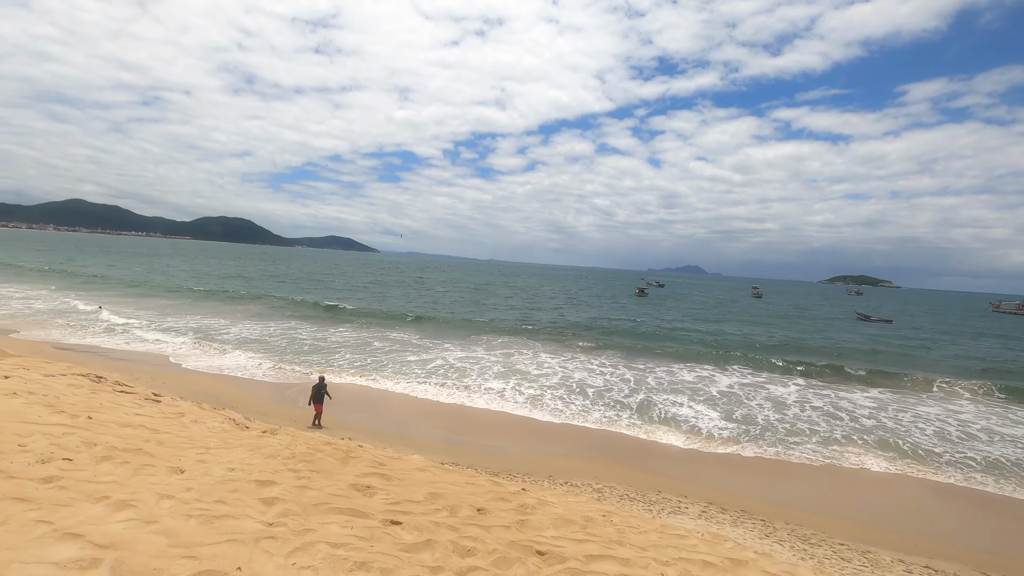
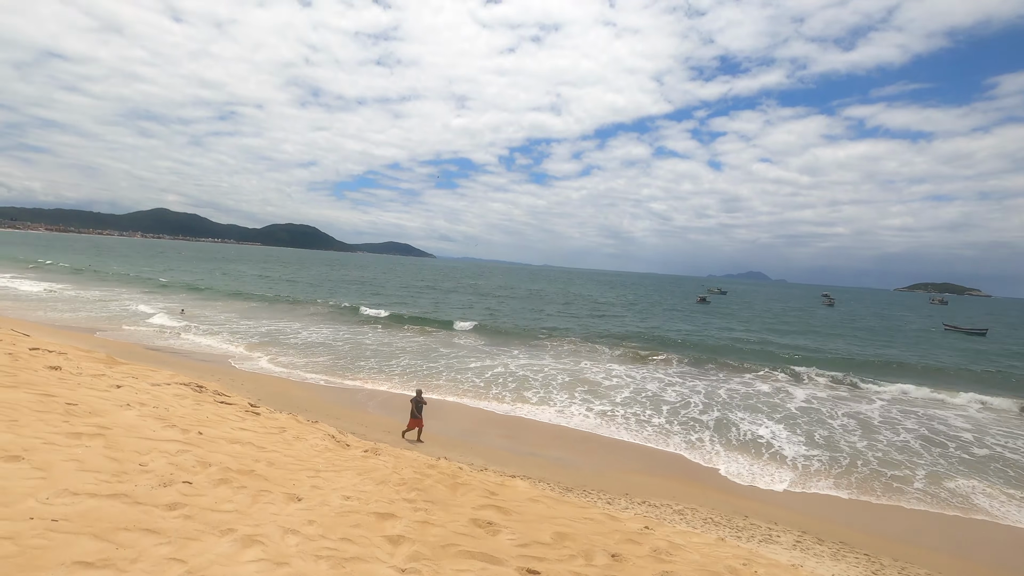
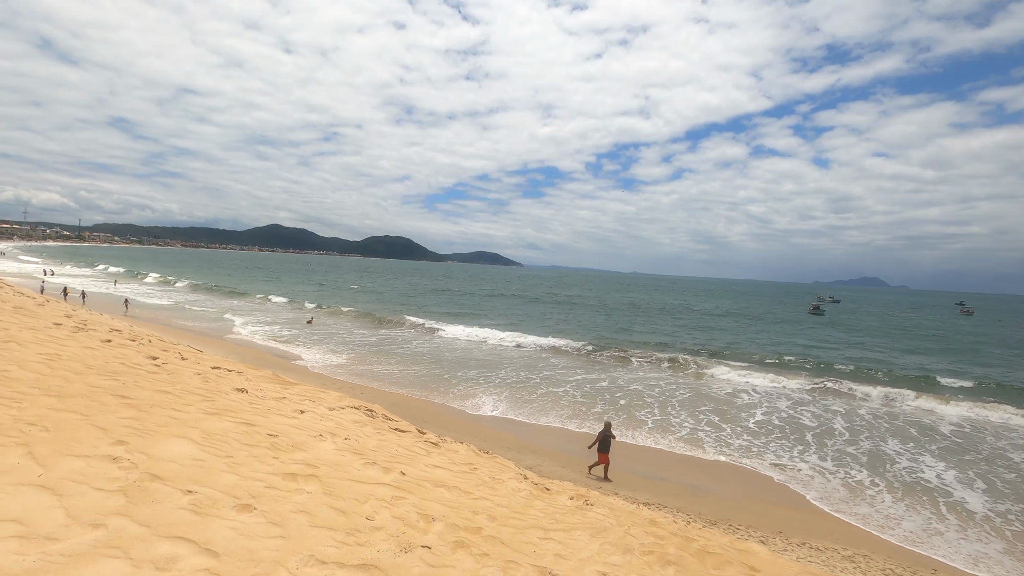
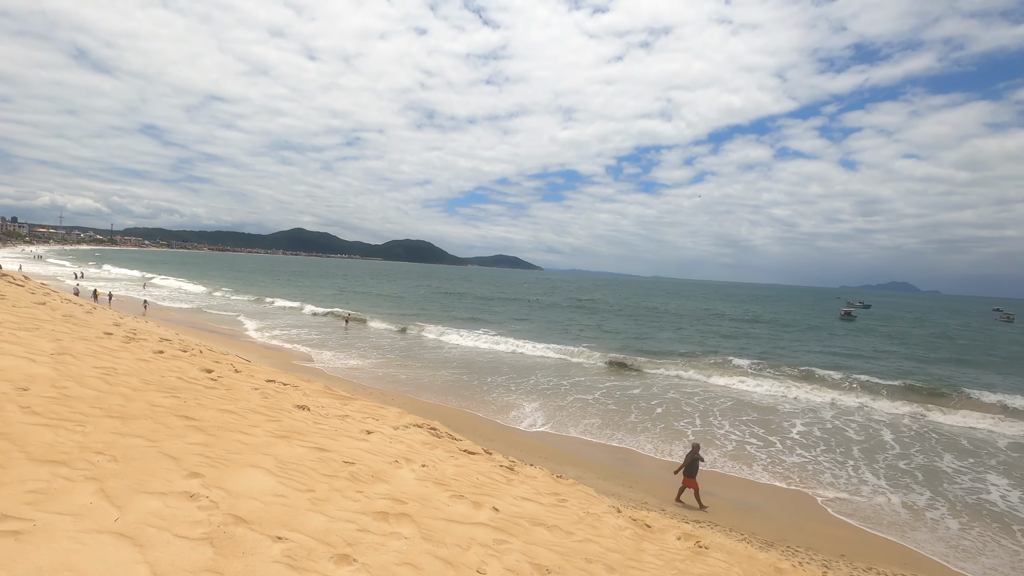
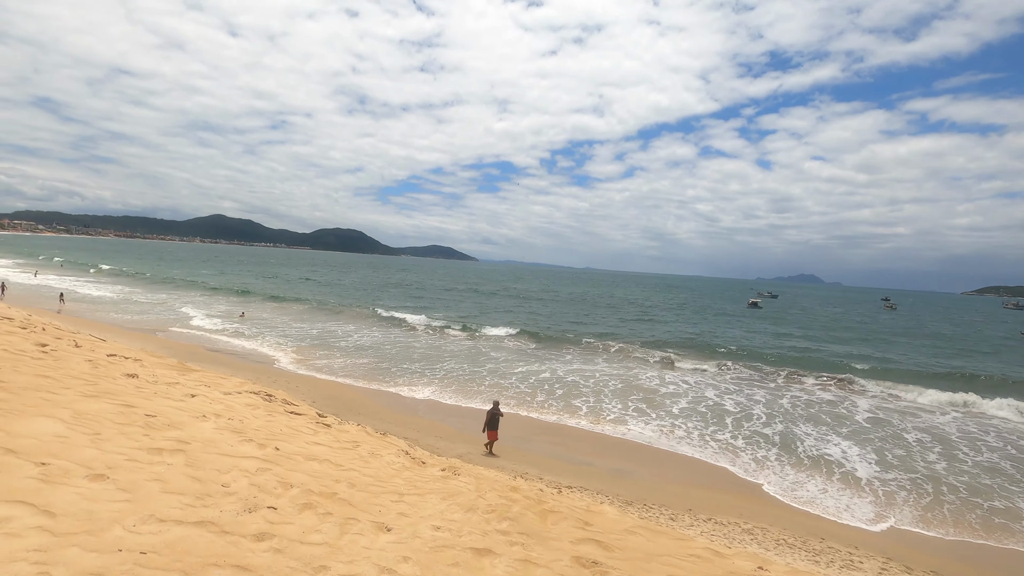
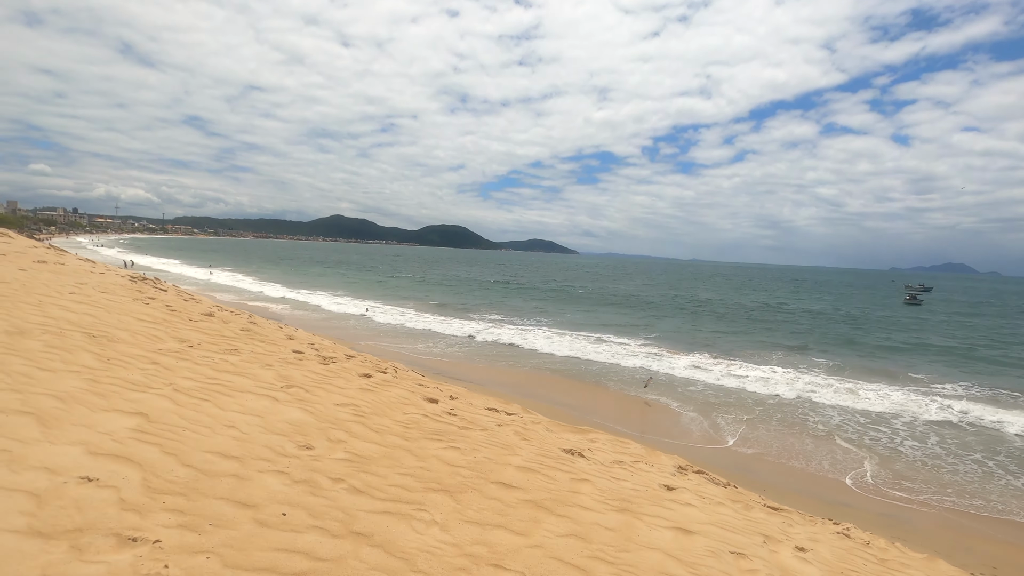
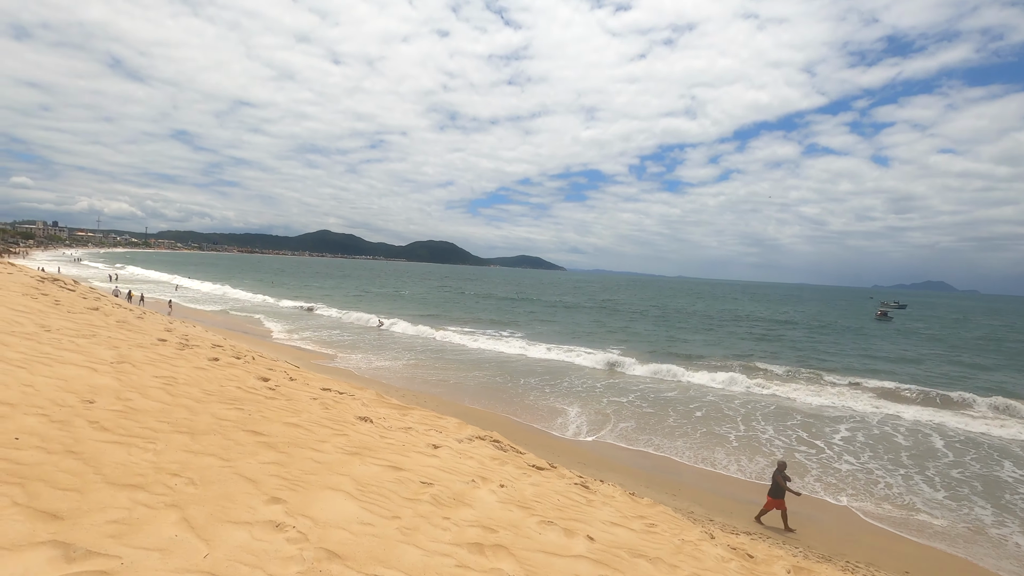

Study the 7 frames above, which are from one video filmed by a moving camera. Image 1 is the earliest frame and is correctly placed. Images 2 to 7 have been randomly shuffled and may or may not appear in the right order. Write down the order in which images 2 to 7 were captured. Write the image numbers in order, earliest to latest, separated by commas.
2, 5, 3, 4, 7, 6
